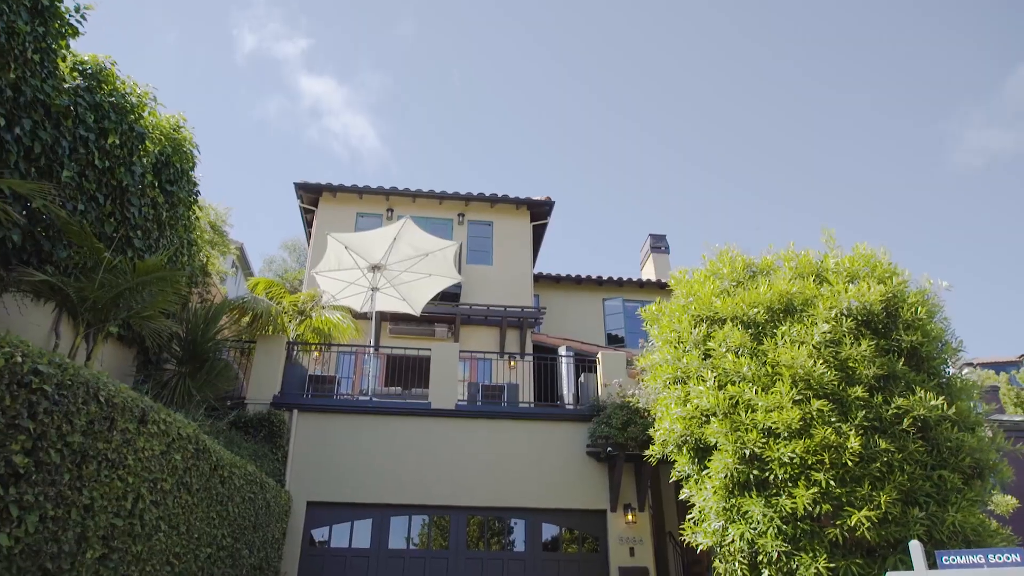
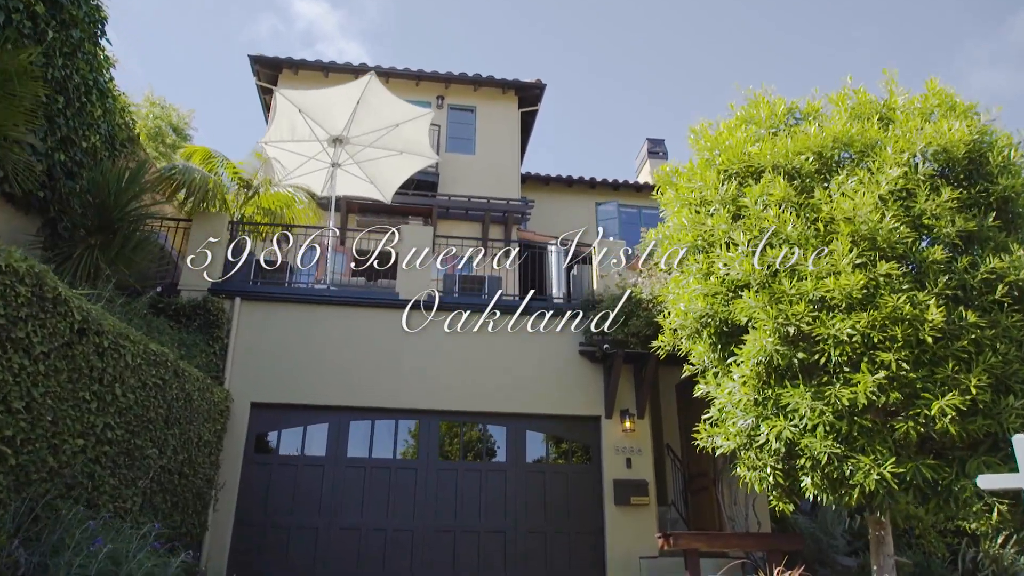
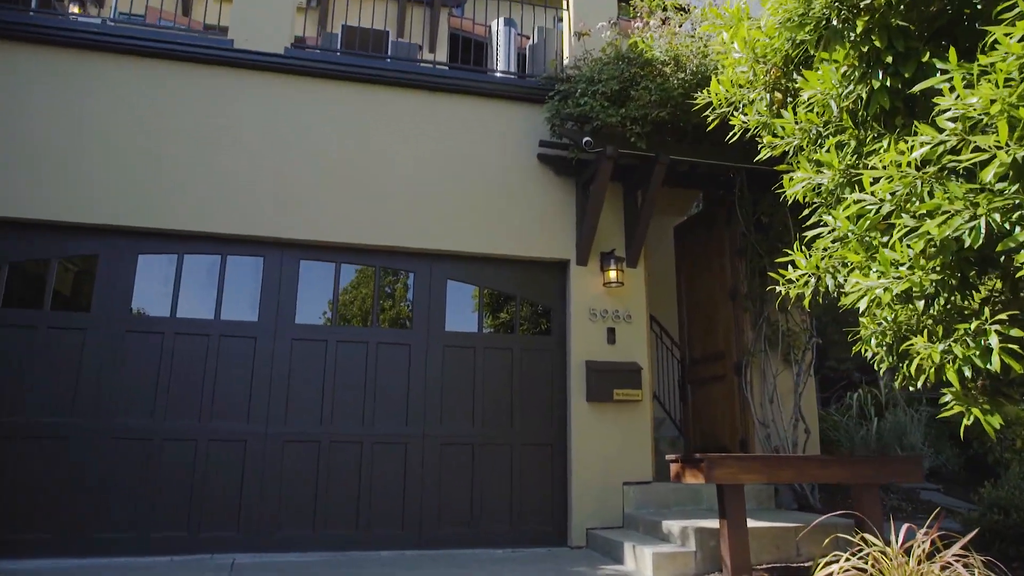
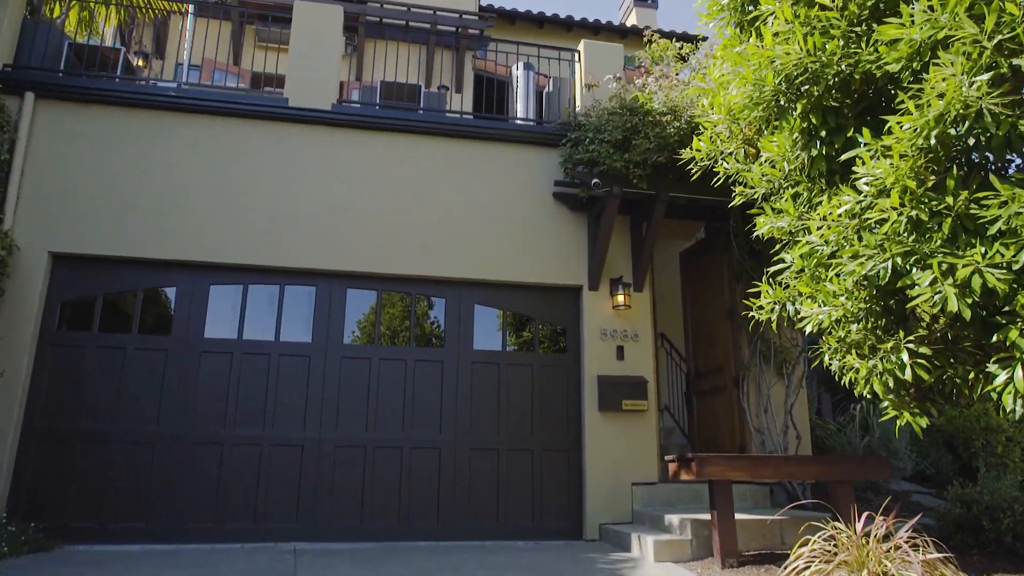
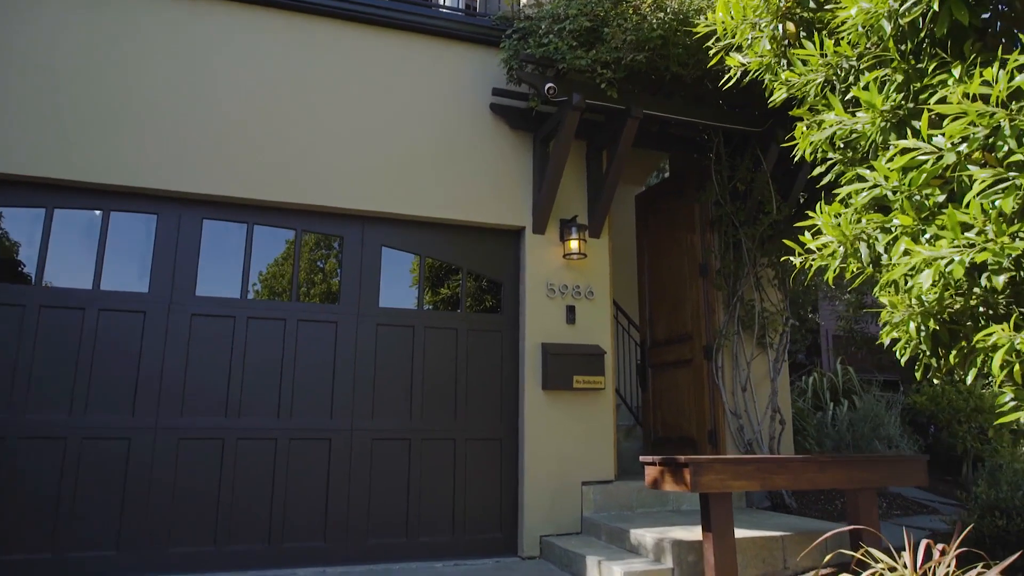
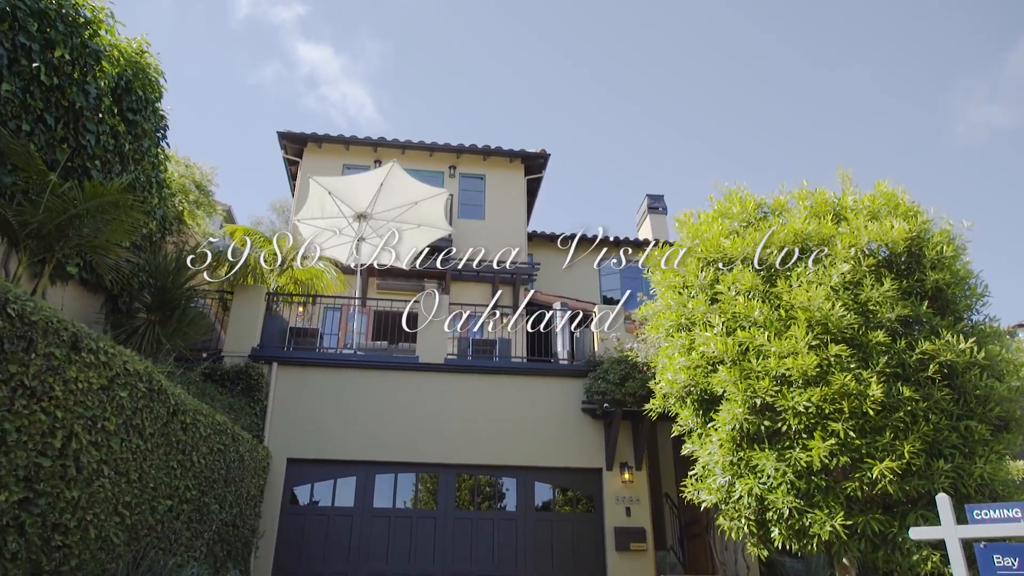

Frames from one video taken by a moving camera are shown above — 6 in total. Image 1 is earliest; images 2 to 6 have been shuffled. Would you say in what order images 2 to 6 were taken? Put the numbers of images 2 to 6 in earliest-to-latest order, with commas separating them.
6, 2, 4, 3, 5
